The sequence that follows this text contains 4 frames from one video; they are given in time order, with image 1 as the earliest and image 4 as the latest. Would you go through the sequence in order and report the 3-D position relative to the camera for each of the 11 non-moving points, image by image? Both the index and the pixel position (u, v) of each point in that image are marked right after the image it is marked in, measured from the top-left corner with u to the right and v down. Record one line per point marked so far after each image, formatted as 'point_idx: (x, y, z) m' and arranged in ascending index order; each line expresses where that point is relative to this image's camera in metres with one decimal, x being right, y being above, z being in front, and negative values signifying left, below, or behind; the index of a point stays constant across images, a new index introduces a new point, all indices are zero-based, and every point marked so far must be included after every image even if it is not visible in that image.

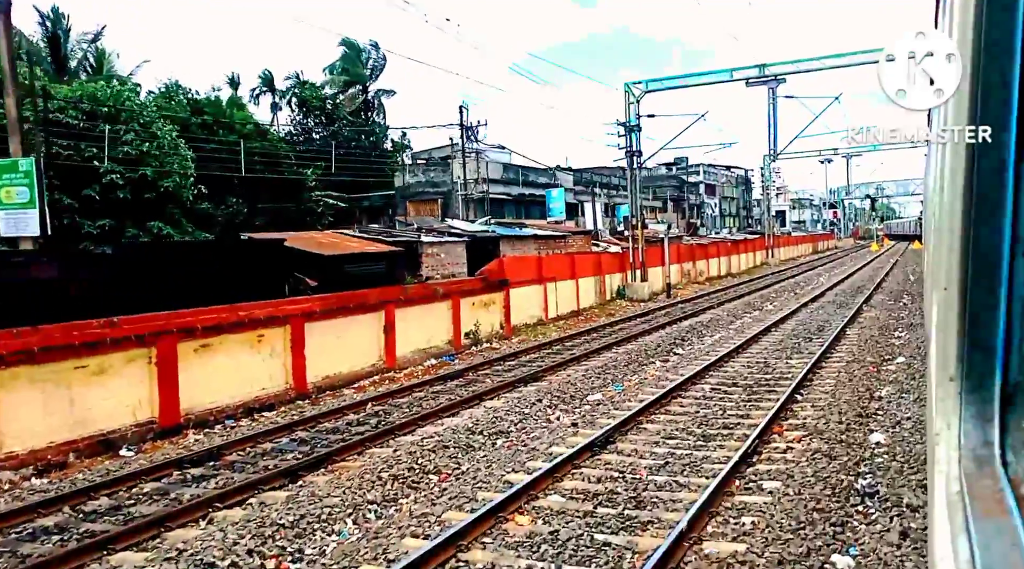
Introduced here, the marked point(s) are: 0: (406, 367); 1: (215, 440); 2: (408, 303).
0: (-2.0, -1.6, +16.5) m
1: (-3.5, -1.8, +10.5) m
2: (-2.0, -0.3, +16.7) m
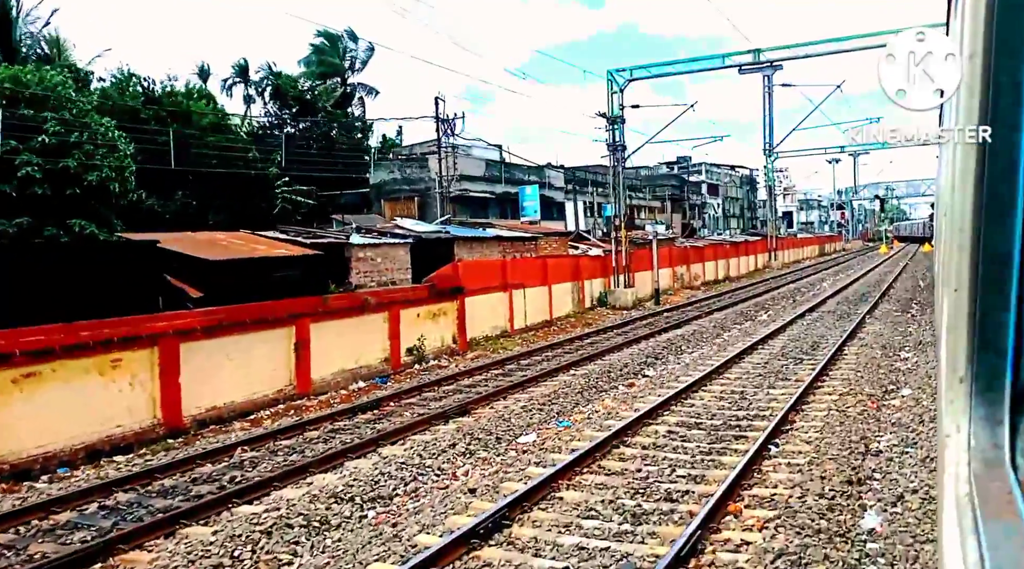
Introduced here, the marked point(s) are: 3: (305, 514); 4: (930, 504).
0: (-3.0, -1.7, +14.1) m
1: (-4.6, -2.0, +8.1) m
2: (-3.0, -0.5, +14.3) m
3: (-1.7, -1.9, +7.4) m
4: (+3.1, -1.6, +6.6) m
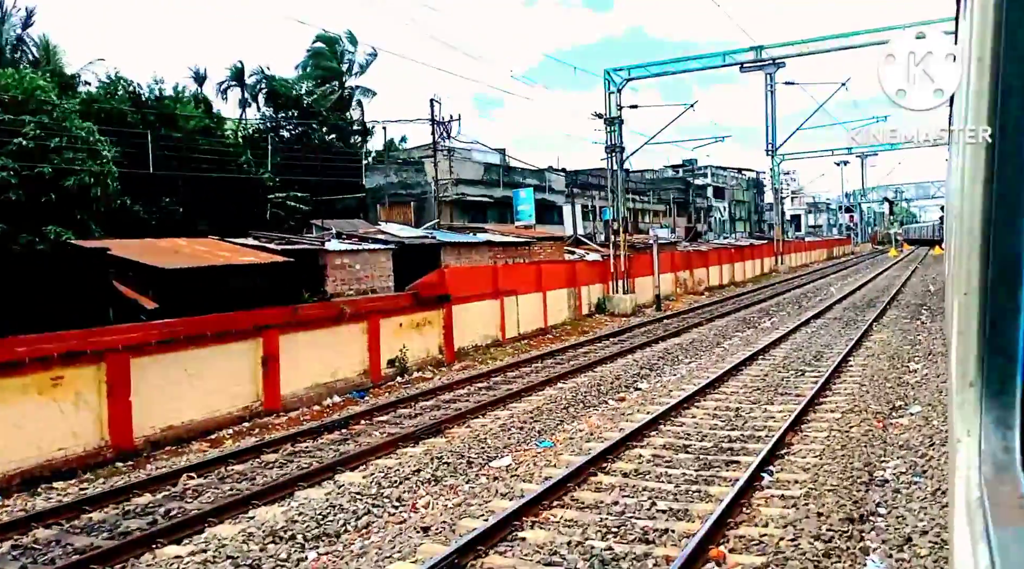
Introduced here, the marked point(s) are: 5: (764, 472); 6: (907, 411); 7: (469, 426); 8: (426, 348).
0: (-3.3, -1.9, +13.3) m
1: (-4.9, -2.1, +7.3) m
2: (-3.2, -0.7, +13.5) m
3: (-2.0, -2.0, +6.6) m
4: (+2.8, -1.7, +5.8) m
5: (+2.3, -1.7, +8.0) m
6: (+4.7, -1.5, +10.5) m
7: (-0.5, -1.8, +11.2) m
8: (-1.7, -1.2, +17.1) m
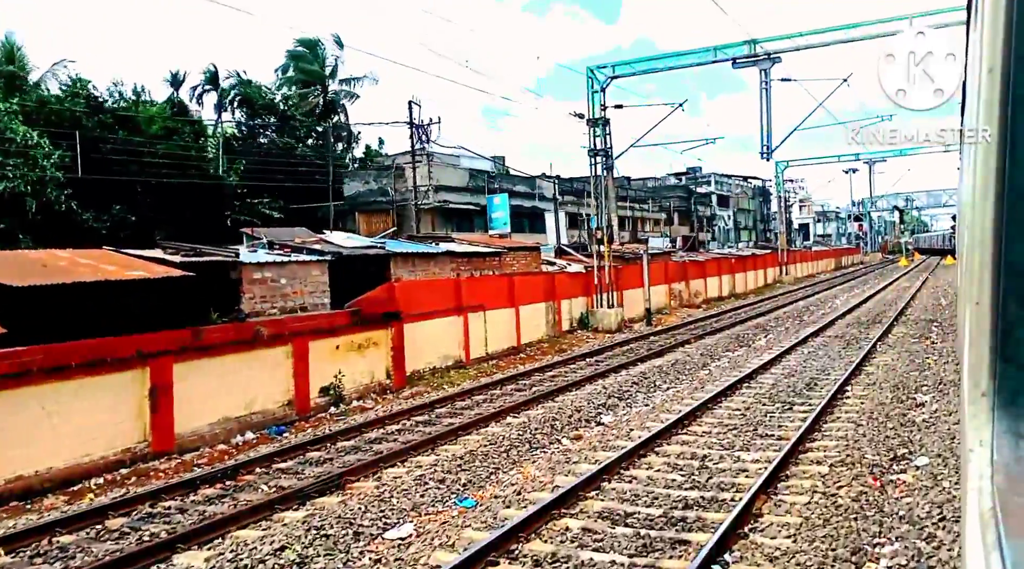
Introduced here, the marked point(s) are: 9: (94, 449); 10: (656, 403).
0: (-4.1, -2.1, +11.4) m
1: (-5.8, -2.3, +5.4) m
2: (-4.0, -0.9, +11.6) m
3: (-2.9, -2.2, +4.6) m
4: (+1.9, -1.9, +3.8) m
5: (+1.4, -1.9, +6.0) m
6: (+3.8, -1.7, +8.5) m
7: (-1.4, -2.0, +9.3) m
8: (-2.4, -1.5, +15.1) m
9: (-4.8, -1.9, +10.1) m
10: (+2.2, -1.8, +13.3) m
